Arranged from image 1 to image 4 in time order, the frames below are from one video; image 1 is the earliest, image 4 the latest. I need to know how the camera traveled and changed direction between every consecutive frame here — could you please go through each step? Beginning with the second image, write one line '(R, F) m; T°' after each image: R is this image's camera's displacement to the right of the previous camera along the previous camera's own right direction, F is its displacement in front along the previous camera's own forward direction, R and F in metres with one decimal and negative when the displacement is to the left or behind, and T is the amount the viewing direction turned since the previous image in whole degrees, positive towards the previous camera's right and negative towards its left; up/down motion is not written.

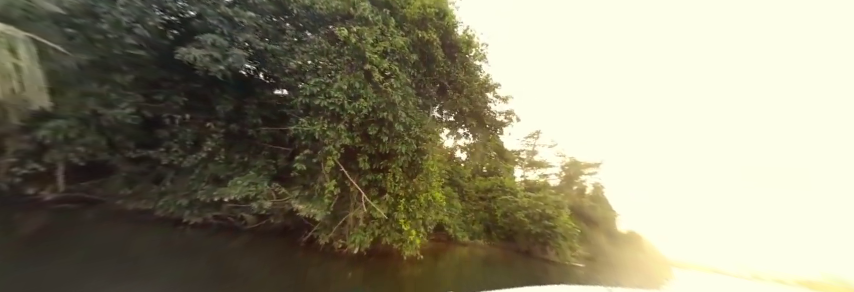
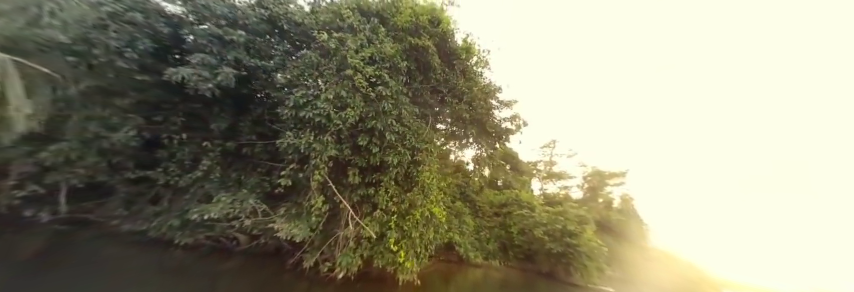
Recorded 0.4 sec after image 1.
(+0.5, +0.4) m; -4°
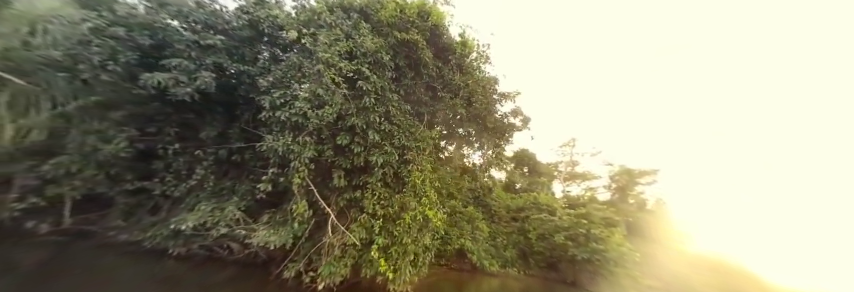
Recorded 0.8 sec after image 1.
(+0.7, +0.5) m; -4°
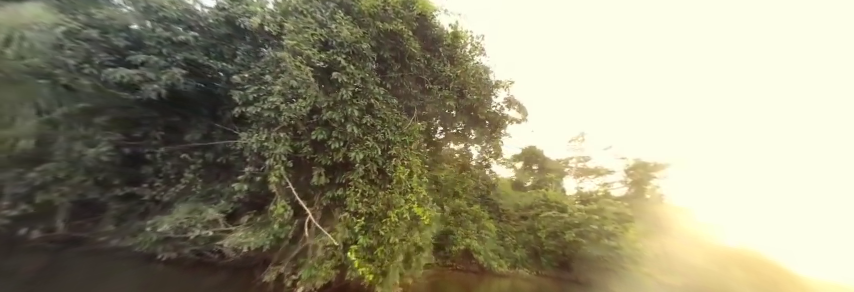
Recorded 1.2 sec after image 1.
(+0.4, +0.4) m; -2°
